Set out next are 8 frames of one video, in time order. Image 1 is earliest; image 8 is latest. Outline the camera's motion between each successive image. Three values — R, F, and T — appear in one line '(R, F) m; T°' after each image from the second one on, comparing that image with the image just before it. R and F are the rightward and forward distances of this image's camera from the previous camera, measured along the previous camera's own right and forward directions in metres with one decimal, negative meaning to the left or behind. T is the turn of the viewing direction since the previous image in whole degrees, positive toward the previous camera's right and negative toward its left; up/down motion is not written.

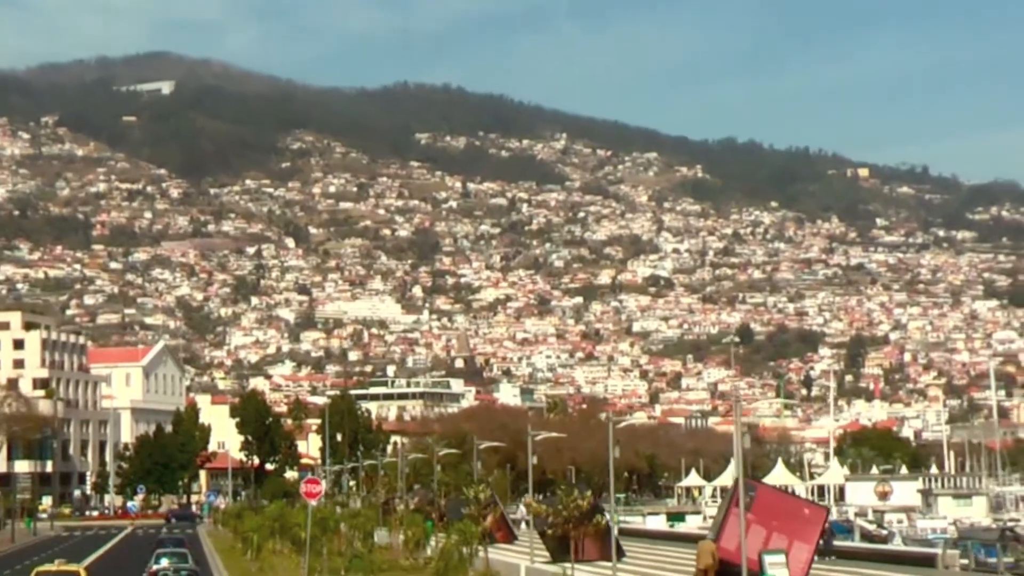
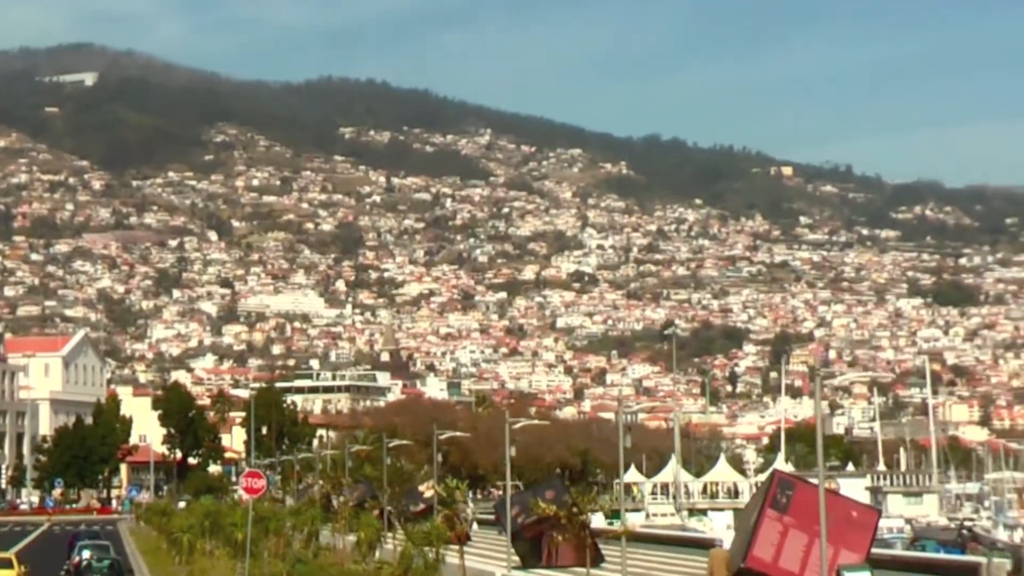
(-0.2, +1.2) m; +2°
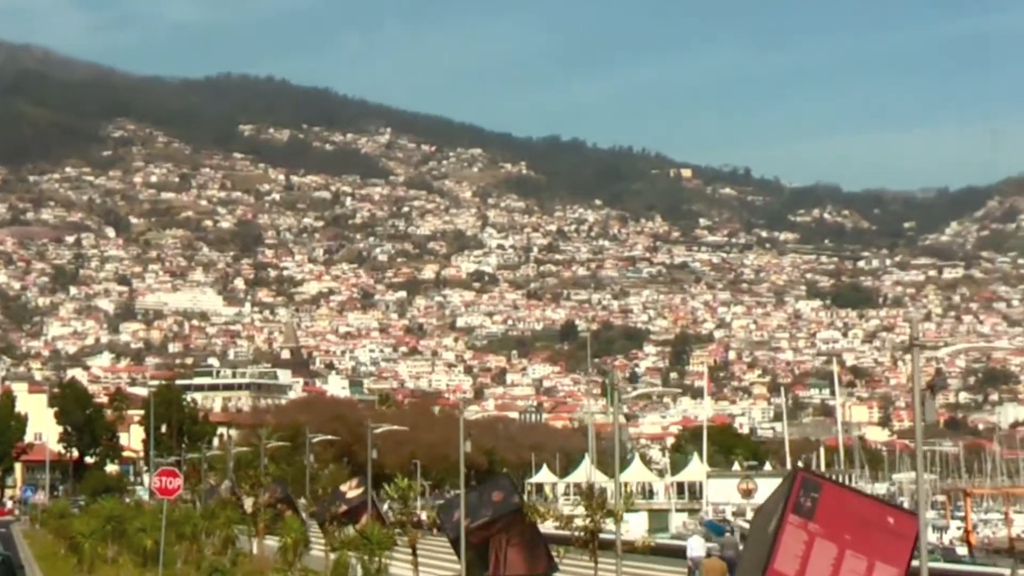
(-0.1, +1.0) m; +2°
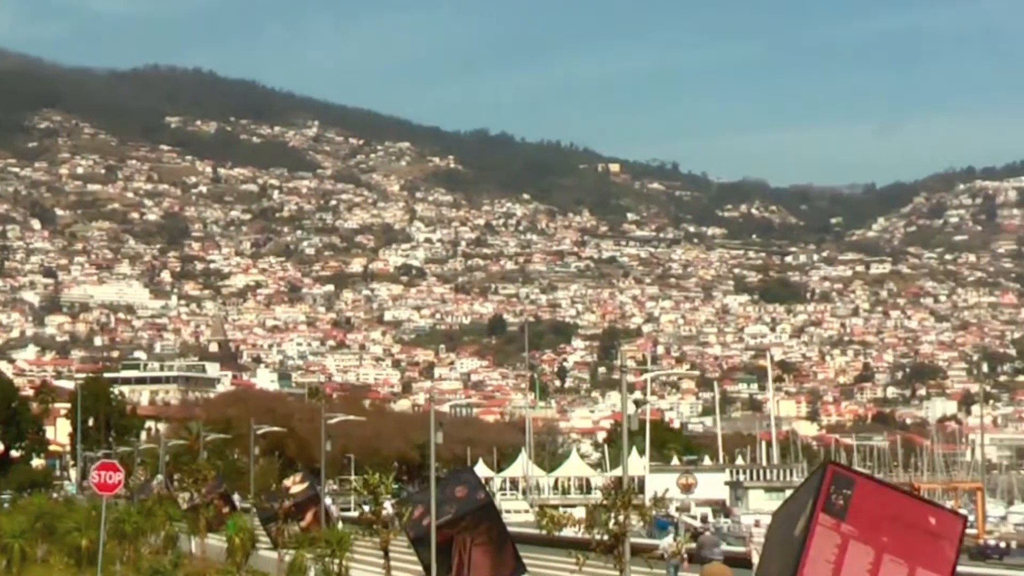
(-0.1, +0.6) m; +2°
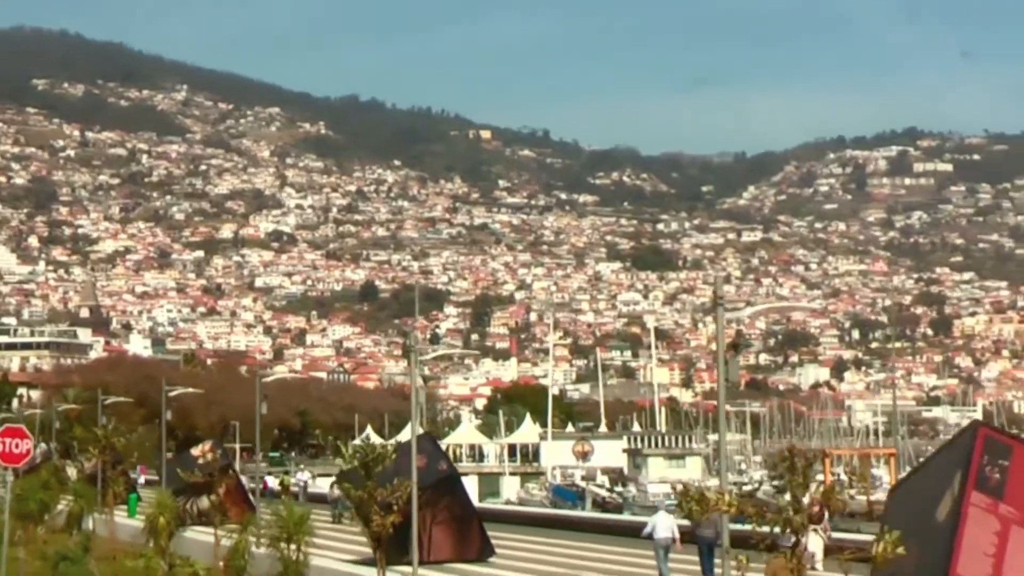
(-0.2, +1.1) m; +3°
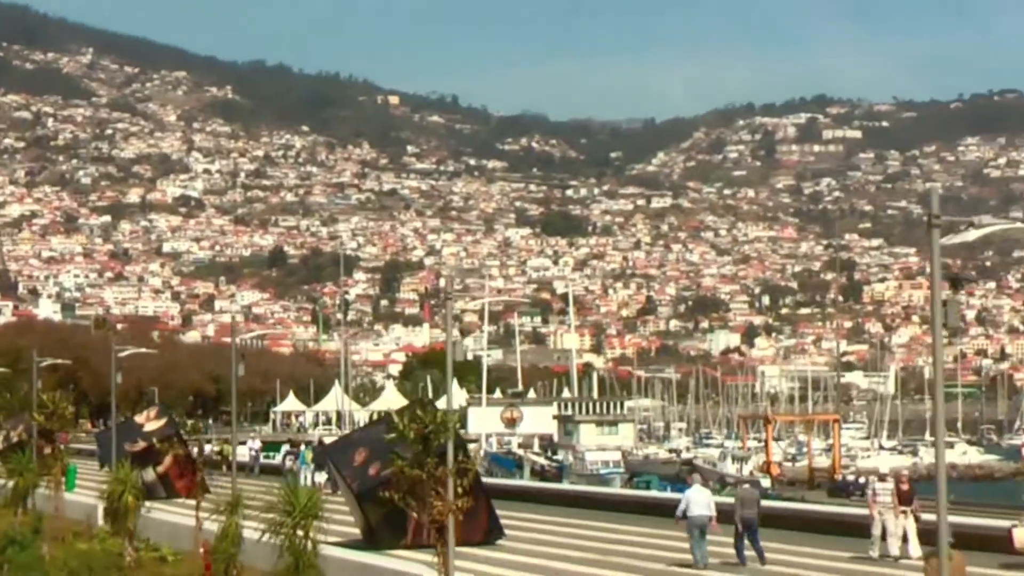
(-0.2, +0.8) m; +2°
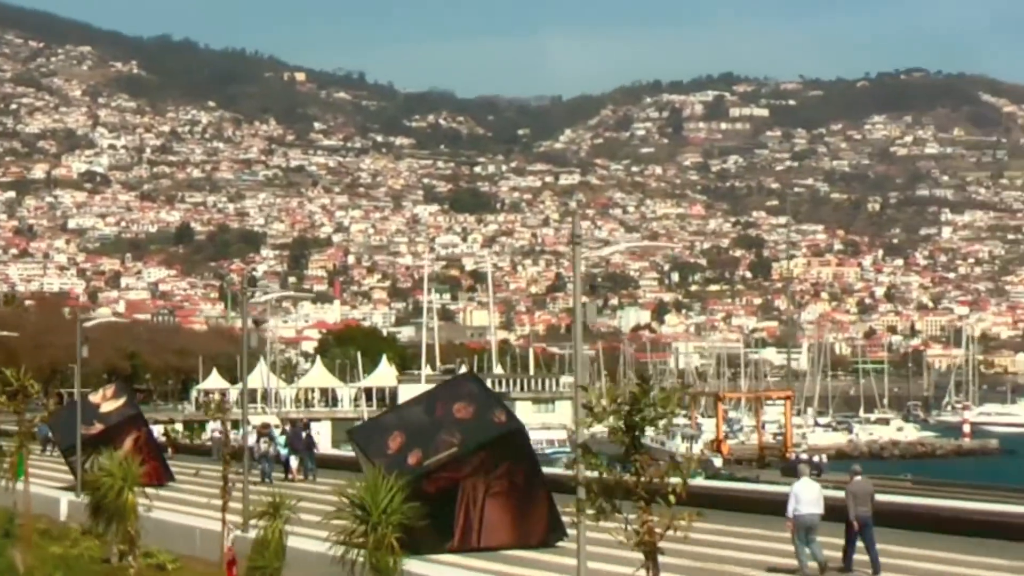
(-0.3, +0.9) m; +2°
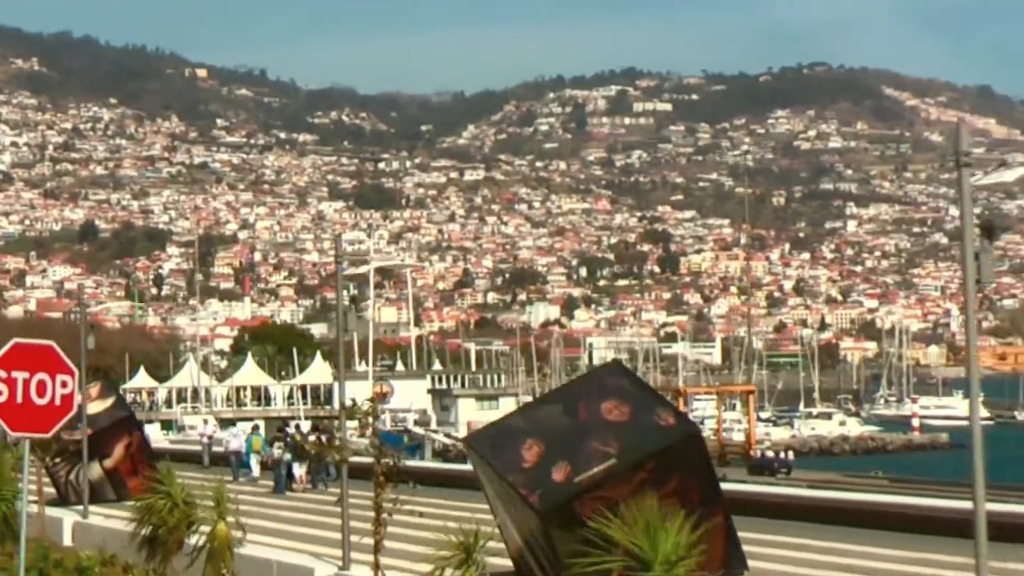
(-0.4, +0.9) m; +2°
